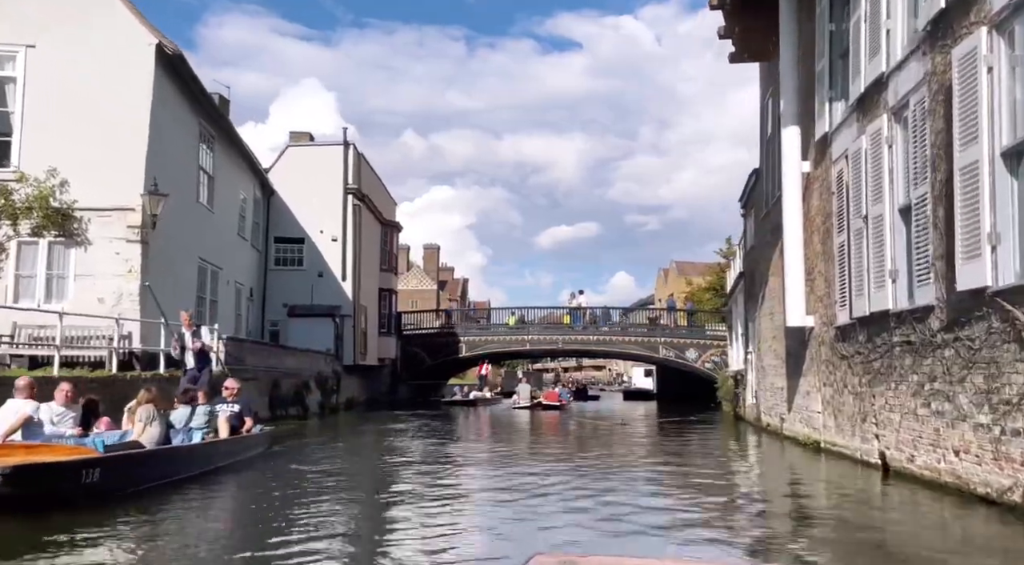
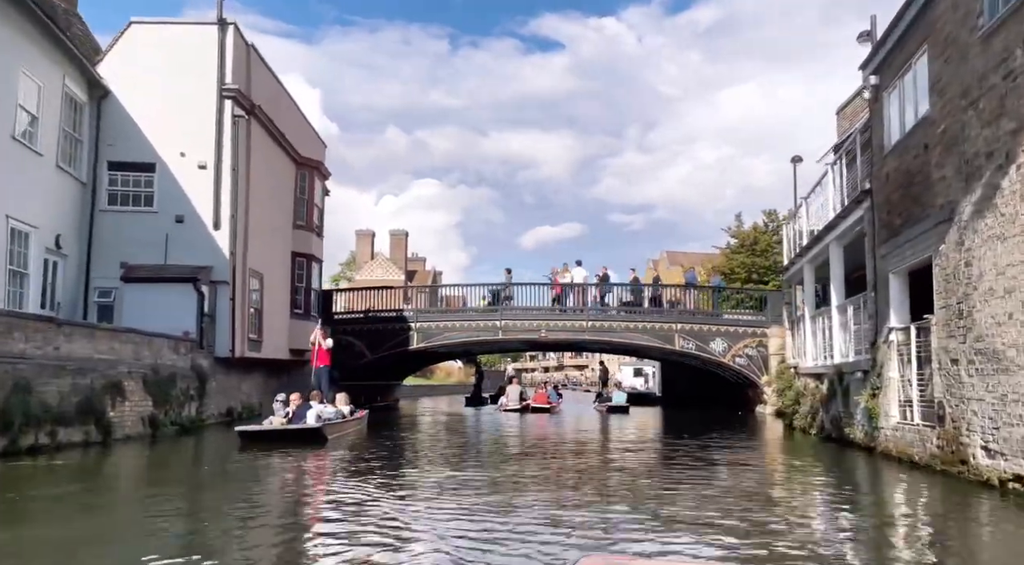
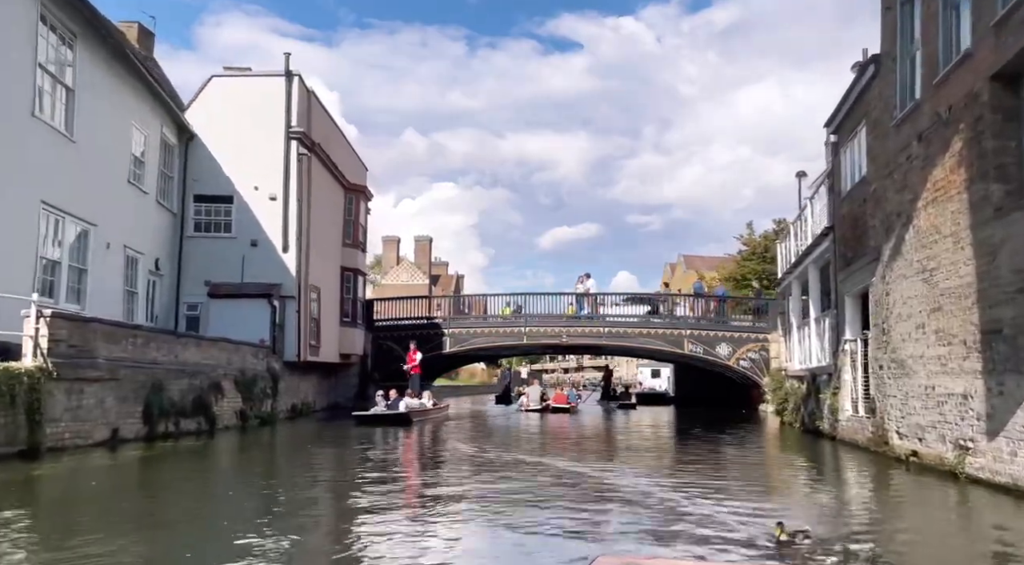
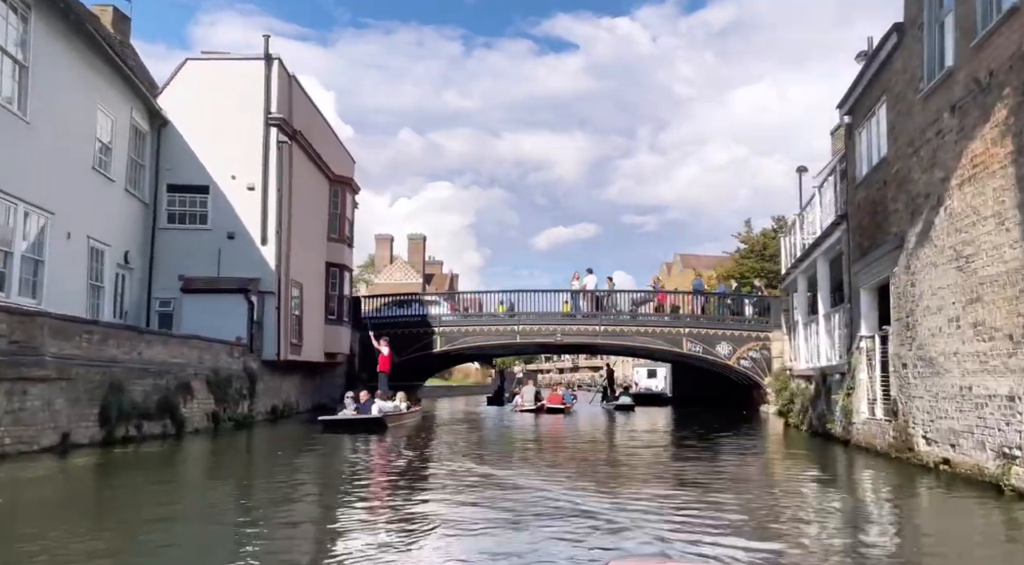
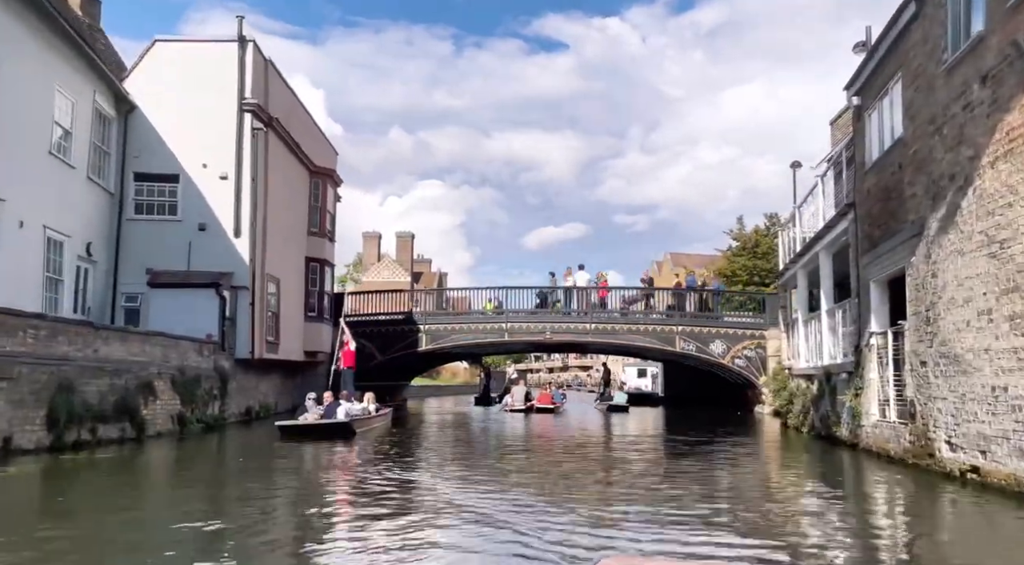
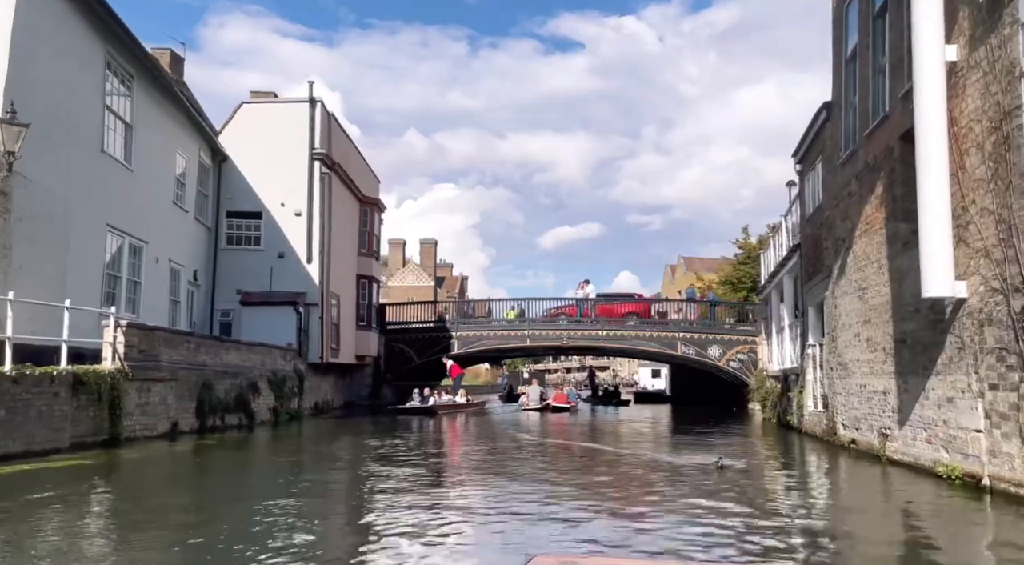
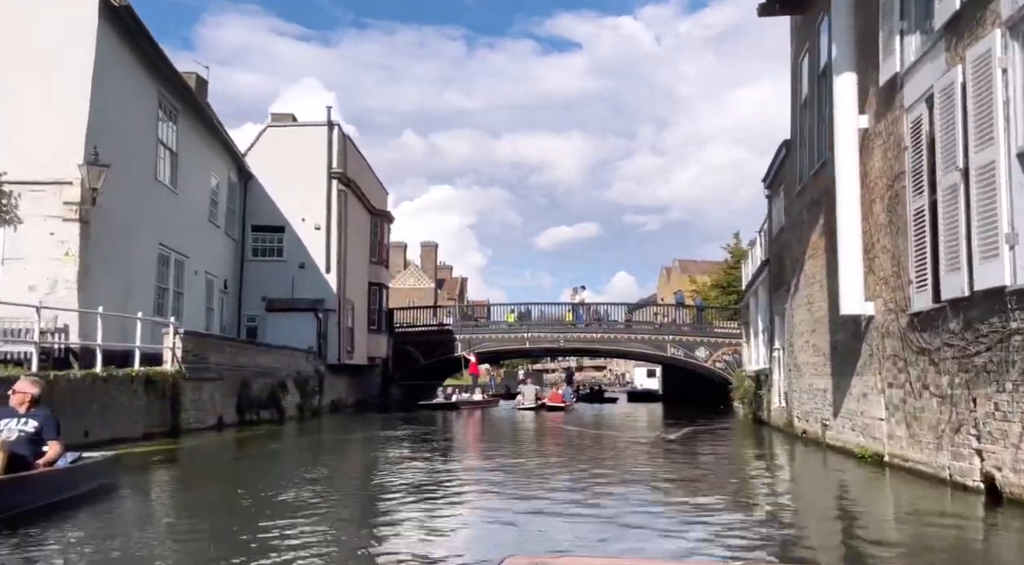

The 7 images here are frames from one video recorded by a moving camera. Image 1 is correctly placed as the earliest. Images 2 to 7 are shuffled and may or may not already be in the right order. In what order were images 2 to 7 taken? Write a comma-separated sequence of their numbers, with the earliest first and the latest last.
7, 6, 3, 4, 5, 2
